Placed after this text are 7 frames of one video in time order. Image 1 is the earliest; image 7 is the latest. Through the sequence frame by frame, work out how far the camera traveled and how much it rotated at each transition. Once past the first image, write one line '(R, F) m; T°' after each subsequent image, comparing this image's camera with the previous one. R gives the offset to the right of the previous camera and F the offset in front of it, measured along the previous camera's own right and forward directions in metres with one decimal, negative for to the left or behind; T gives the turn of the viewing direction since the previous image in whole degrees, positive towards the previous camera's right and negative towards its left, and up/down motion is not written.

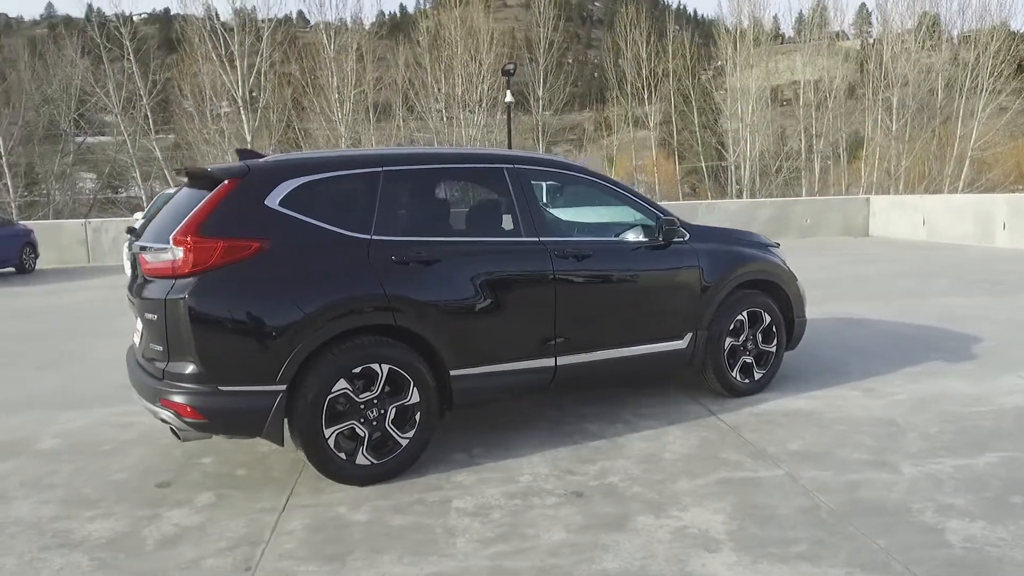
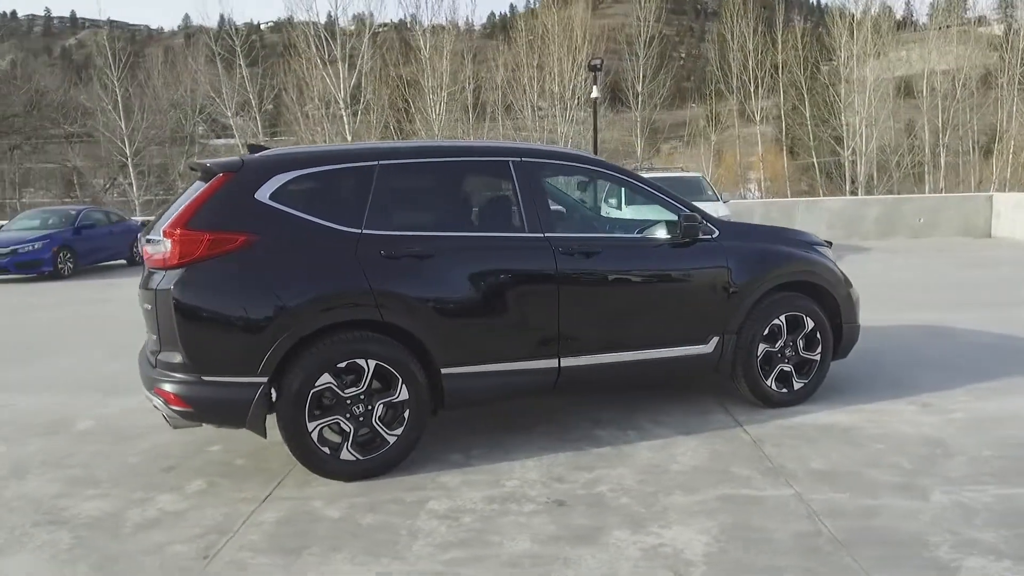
(+0.7, +0.2) m; -8°
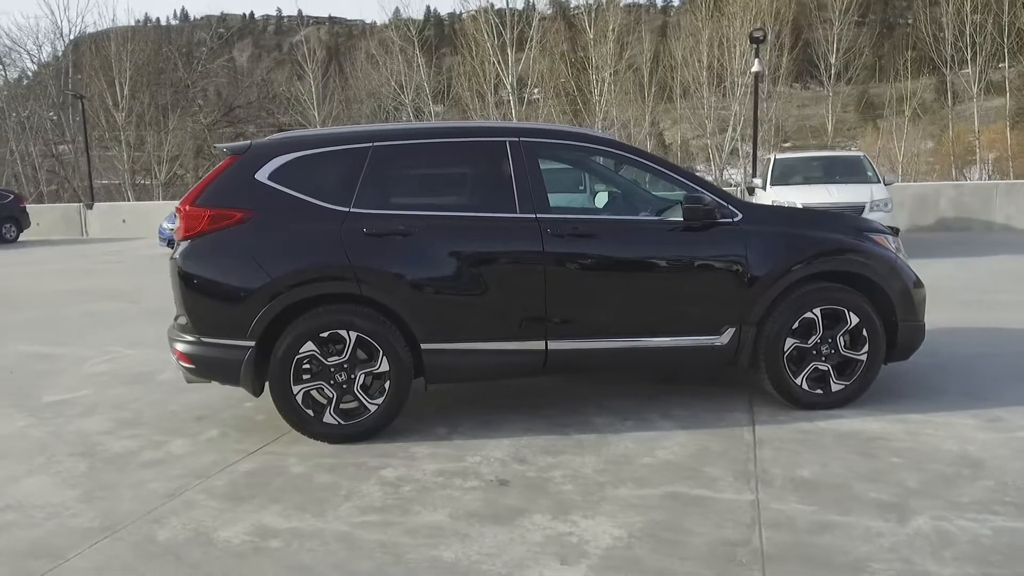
(+1.3, +0.1) m; -15°
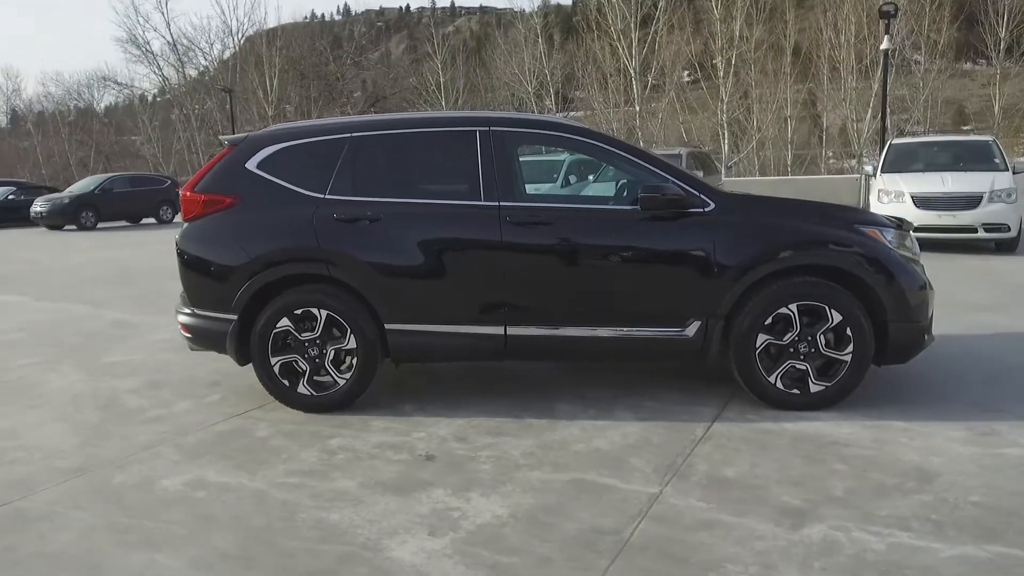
(+1.2, 0.0) m; -11°
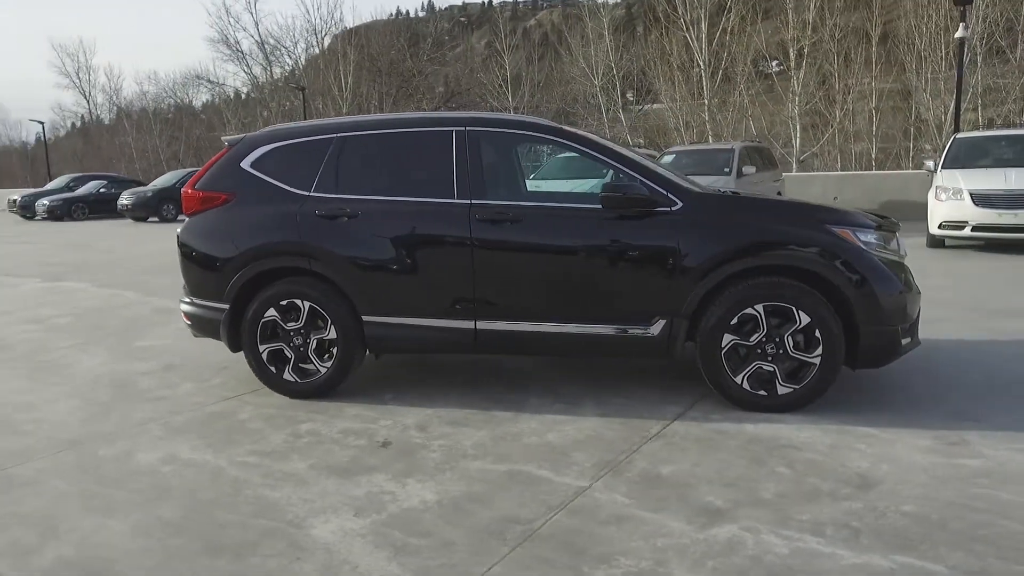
(+0.7, -0.1) m; -6°
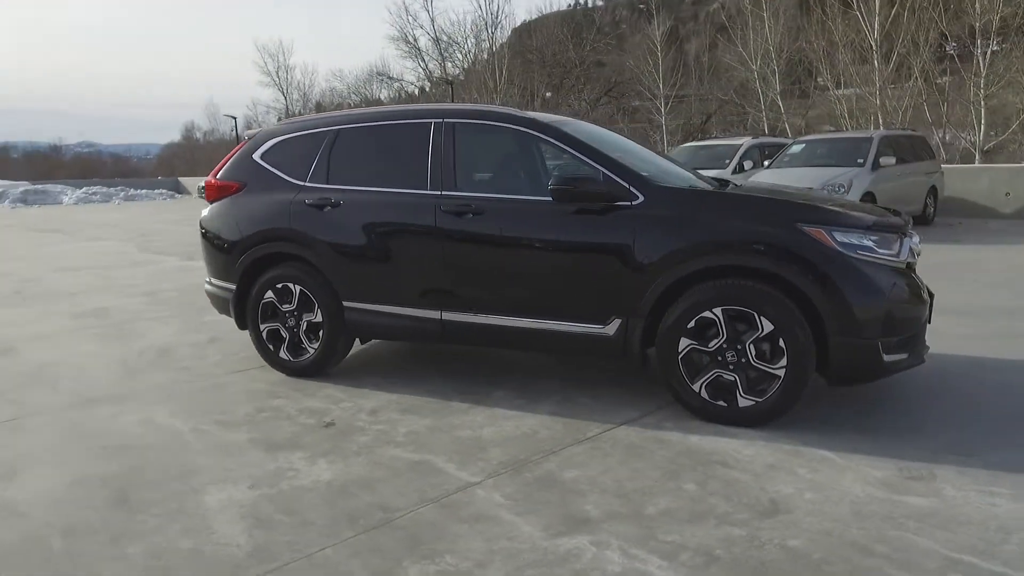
(+1.4, +0.2) m; -13°
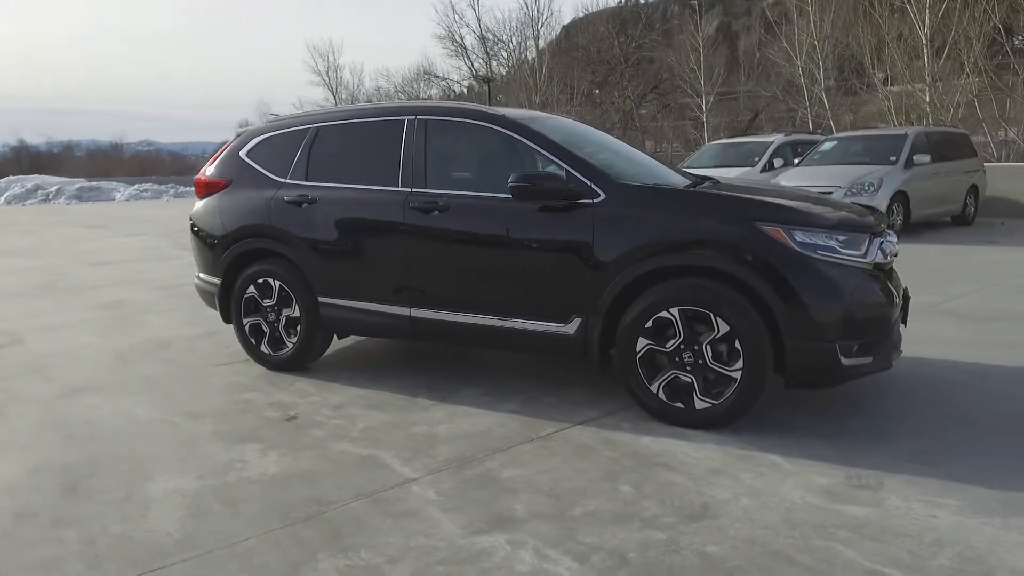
(+0.5, 0.0) m; -4°
